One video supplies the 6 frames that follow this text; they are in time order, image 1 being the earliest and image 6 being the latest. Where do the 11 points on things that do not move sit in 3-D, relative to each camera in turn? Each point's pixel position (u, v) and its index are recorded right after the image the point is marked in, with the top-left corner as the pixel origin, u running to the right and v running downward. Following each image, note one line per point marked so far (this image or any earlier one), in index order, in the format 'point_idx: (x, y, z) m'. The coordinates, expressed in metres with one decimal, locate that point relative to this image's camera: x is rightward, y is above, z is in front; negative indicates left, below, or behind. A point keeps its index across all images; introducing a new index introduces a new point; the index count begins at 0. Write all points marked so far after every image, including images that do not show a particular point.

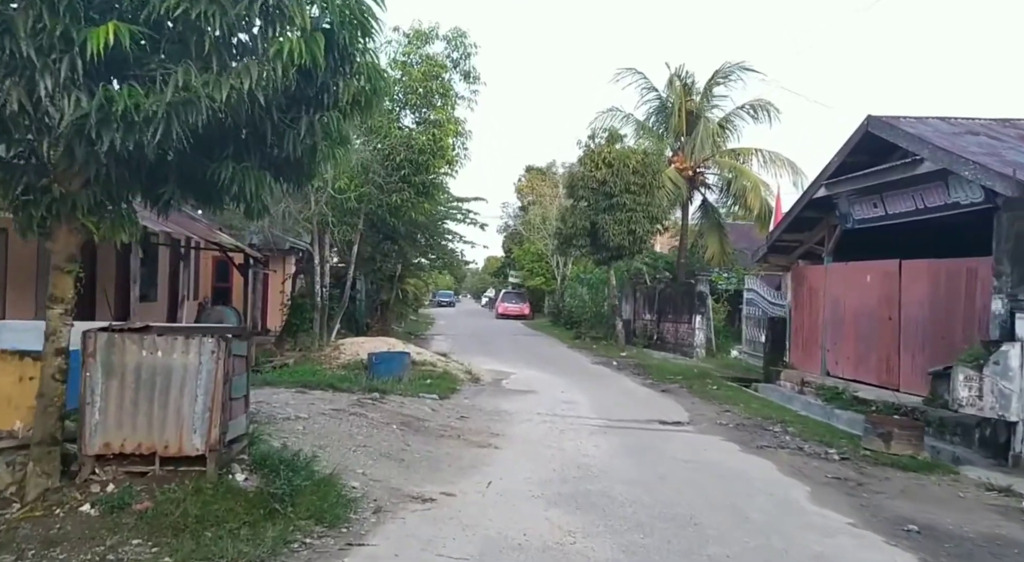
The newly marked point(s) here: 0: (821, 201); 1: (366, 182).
0: (+5.6, +1.5, +15.0) m
1: (-2.8, +1.9, +15.8) m
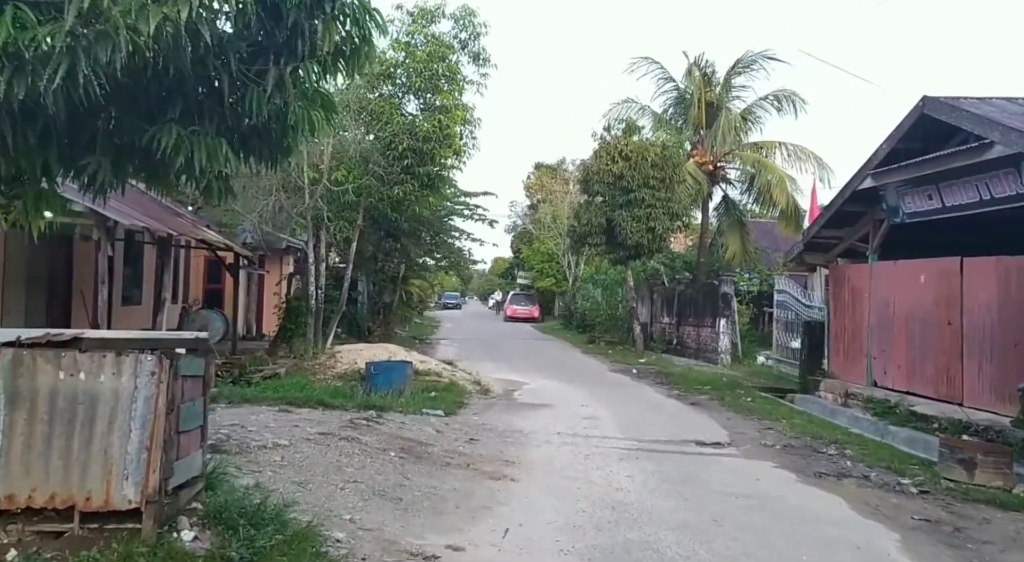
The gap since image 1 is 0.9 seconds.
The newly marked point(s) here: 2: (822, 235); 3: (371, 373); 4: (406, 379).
0: (+5.9, +1.5, +13.6) m
1: (-2.6, +1.9, +14.4) m
2: (+5.7, +0.8, +15.1) m
3: (-2.1, -1.4, +12.1) m
4: (-1.6, -1.5, +12.3) m
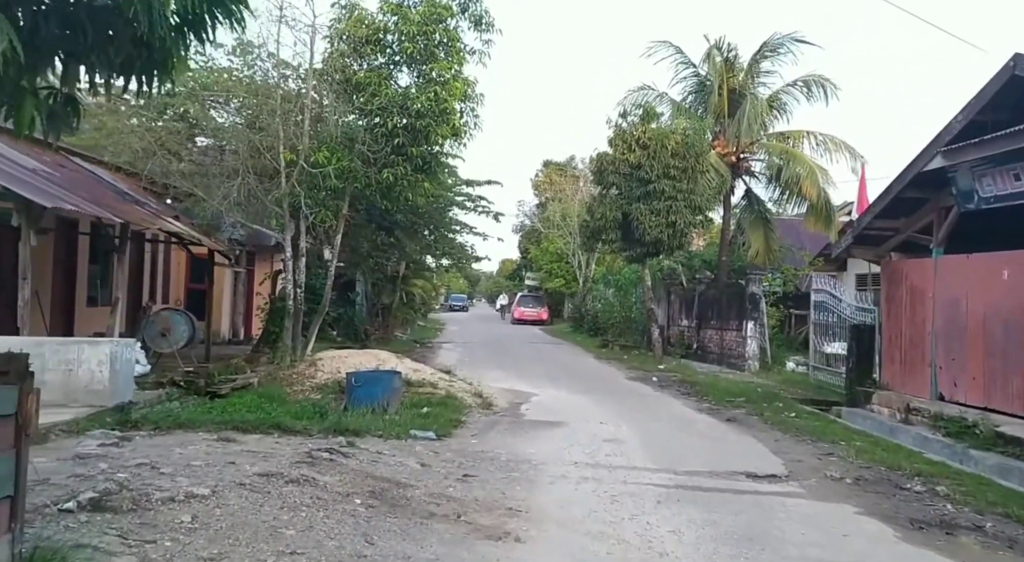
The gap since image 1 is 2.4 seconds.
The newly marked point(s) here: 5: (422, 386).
0: (+6.0, +1.5, +11.7) m
1: (-2.5, +2.0, +12.5) m
2: (+5.8, +0.9, +13.1) m
3: (-2.0, -1.3, +10.2) m
4: (-1.5, -1.4, +10.4) m
5: (-1.3, -1.5, +11.9) m
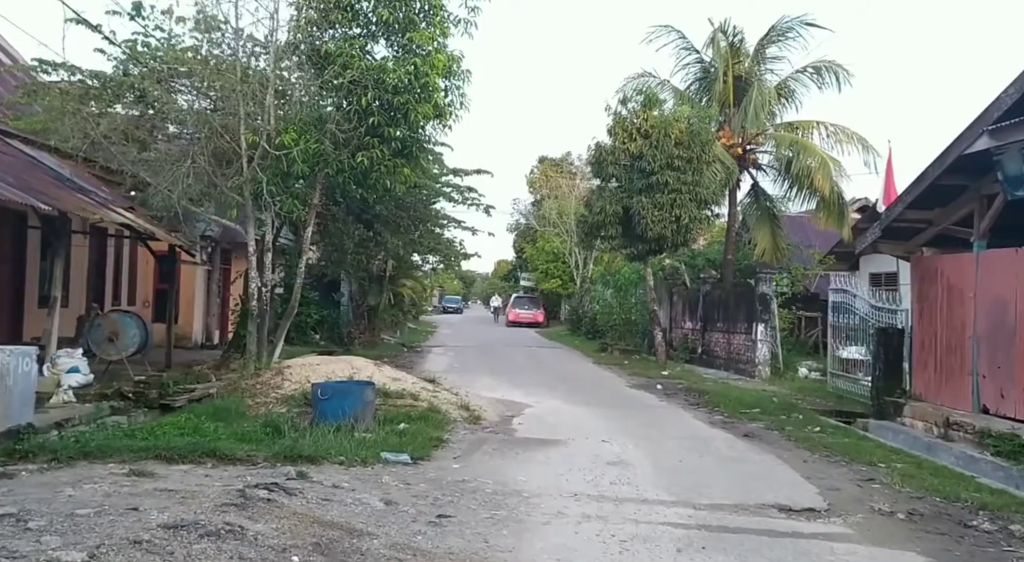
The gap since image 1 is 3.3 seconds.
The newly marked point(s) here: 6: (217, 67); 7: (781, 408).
0: (+5.8, +1.5, +10.4) m
1: (-2.6, +2.0, +11.2) m
2: (+5.6, +0.9, +11.8) m
3: (-2.1, -1.3, +8.9) m
4: (-1.6, -1.4, +9.0) m
5: (-1.4, -1.5, +10.6) m
6: (-4.1, +2.9, +11.4) m
7: (+4.2, -2.0, +13.0) m
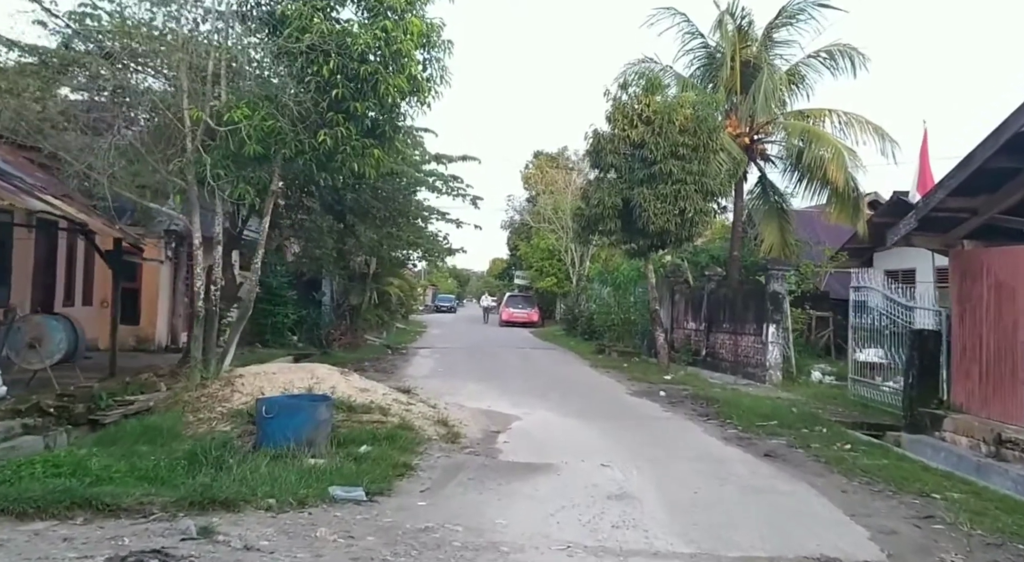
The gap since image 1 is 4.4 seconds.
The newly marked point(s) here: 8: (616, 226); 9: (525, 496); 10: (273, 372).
0: (+5.7, +1.6, +8.9) m
1: (-2.8, +2.0, +9.7) m
2: (+5.5, +0.9, +10.4) m
3: (-2.3, -1.2, +7.4) m
4: (-1.8, -1.3, +7.6) m
5: (-1.6, -1.5, +9.1) m
6: (-4.3, +3.0, +9.9) m
7: (+4.0, -1.9, +11.6) m
8: (+2.4, +1.3, +18.9) m
9: (+0.1, -1.7, +6.7) m
10: (-2.9, -1.1, +10.1) m
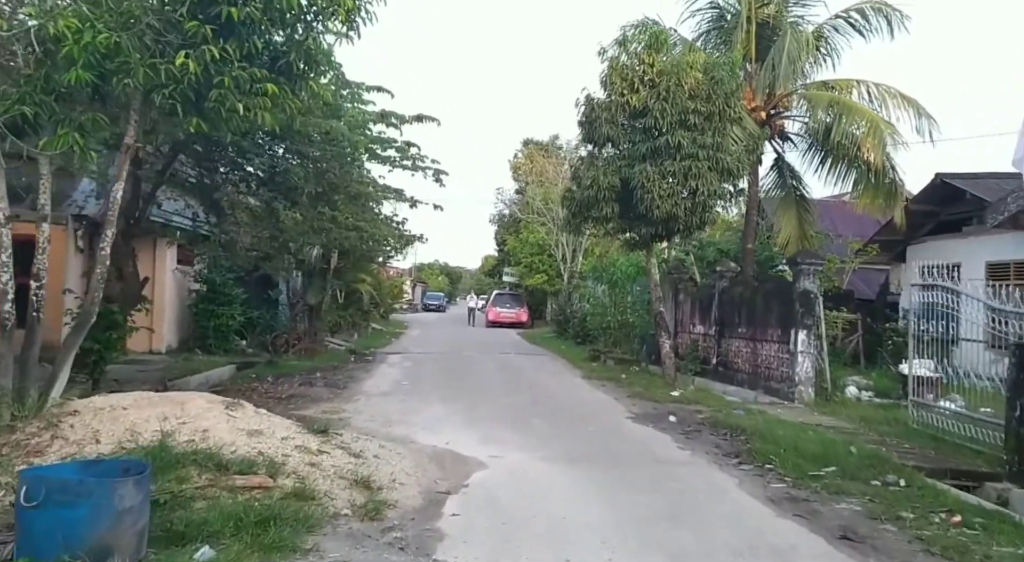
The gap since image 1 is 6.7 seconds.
0: (+5.3, +1.6, +5.9) m
1: (-3.1, +2.1, +6.6) m
2: (+5.1, +1.0, +7.3) m
3: (-2.6, -1.2, +4.3) m
4: (-2.1, -1.3, +4.5) m
5: (-2.0, -1.4, +6.1) m
6: (-4.6, +3.0, +6.8) m
7: (+3.7, -1.9, +8.6) m
8: (+2.0, +1.3, +15.9) m
9: (-0.2, -1.7, +3.6) m
10: (-3.3, -1.1, +7.1) m
